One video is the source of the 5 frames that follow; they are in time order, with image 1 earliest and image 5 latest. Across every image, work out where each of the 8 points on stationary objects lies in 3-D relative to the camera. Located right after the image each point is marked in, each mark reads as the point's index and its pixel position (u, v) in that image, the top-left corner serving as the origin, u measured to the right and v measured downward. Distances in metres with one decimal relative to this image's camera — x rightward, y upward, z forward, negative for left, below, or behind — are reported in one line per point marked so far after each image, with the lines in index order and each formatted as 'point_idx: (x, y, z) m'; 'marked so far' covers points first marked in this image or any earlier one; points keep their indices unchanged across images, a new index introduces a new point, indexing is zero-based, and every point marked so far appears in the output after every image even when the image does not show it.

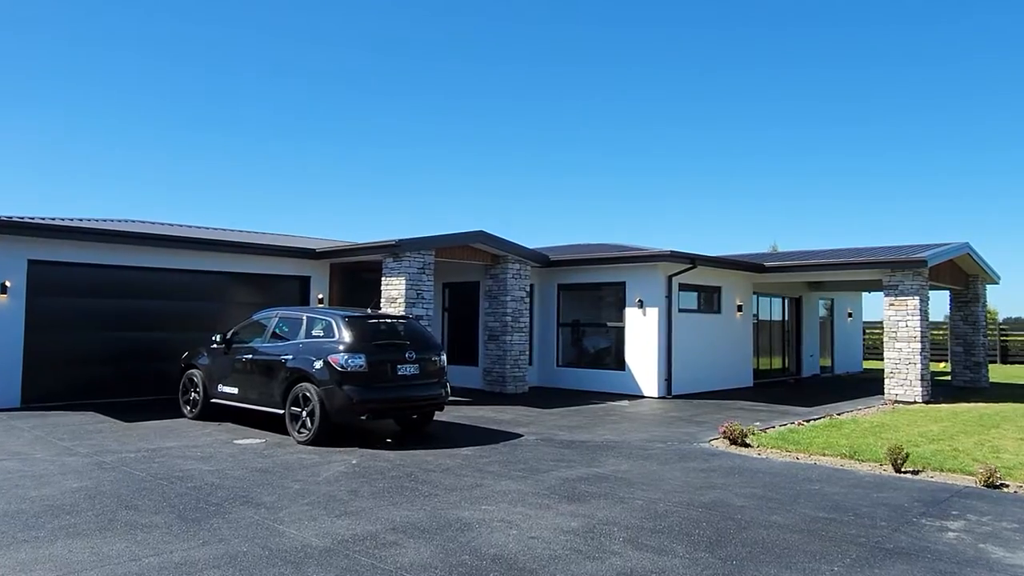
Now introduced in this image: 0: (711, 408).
0: (+3.5, -2.1, +12.8) m
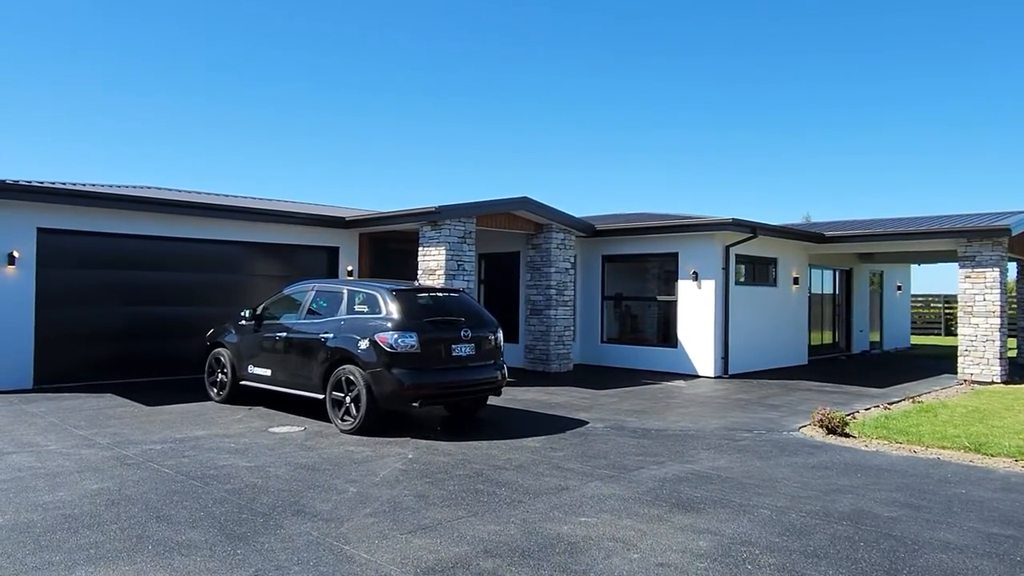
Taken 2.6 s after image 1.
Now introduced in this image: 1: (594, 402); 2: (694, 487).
0: (+4.3, -1.7, +11.7) m
1: (+1.1, -1.6, +10.0) m
2: (+1.4, -1.6, +5.7) m
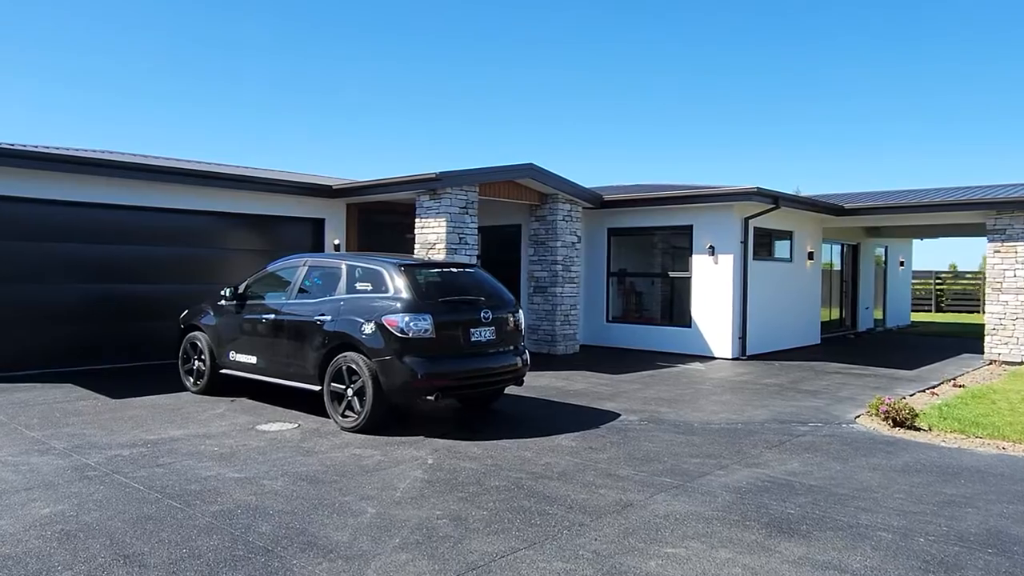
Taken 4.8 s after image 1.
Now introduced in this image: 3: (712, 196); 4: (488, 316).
0: (+4.5, -1.3, +10.9) m
1: (+1.3, -1.3, +9.1) m
2: (+1.8, -1.4, +4.7) m
3: (+3.4, +1.5, +12.1) m
4: (-0.2, -0.3, +6.9) m
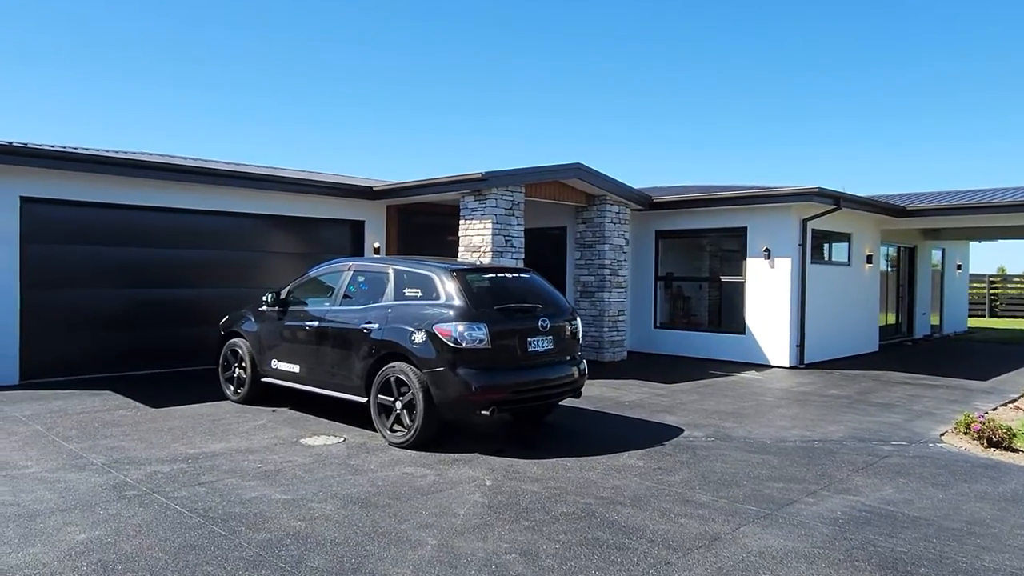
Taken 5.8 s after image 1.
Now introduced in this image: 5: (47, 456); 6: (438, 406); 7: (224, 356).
0: (+5.1, -1.4, +10.3) m
1: (+1.9, -1.3, +8.6) m
2: (+2.2, -1.5, +4.2) m
3: (+4.1, +1.5, +11.5) m
4: (+0.3, -0.3, +6.5) m
5: (-3.6, -1.3, +5.6) m
6: (-0.6, -1.0, +6.0) m
7: (-3.4, -0.8, +8.4) m
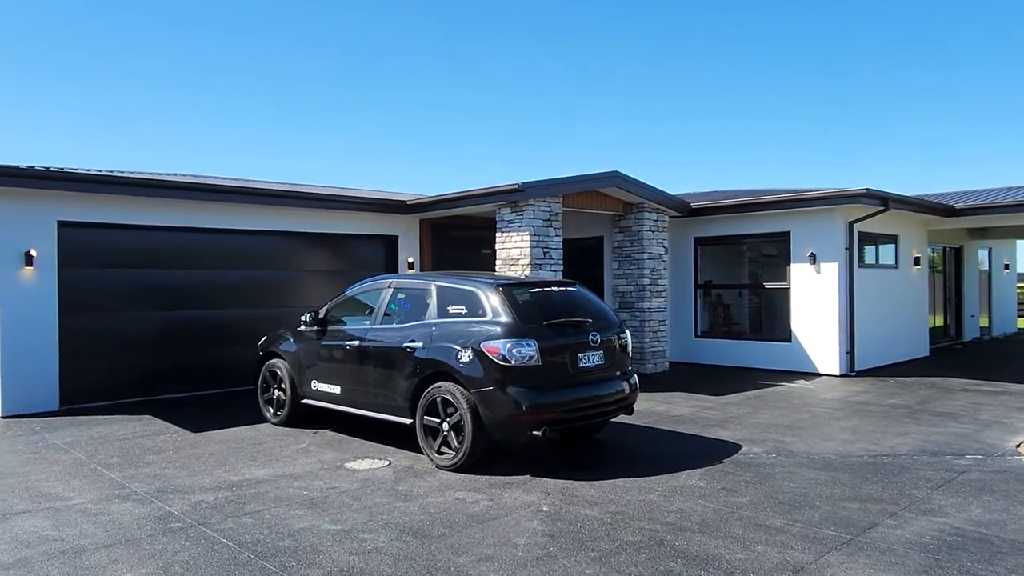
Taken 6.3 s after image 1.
0: (+5.7, -1.4, +9.8) m
1: (+2.4, -1.4, +8.2) m
2: (+2.6, -1.5, +3.9) m
3: (+4.7, +1.4, +11.1) m
4: (+0.7, -0.4, +6.2) m
5: (-3.2, -1.5, +5.5) m
6: (-0.2, -1.1, +5.8) m
7: (-2.9, -1.0, +8.2) m
